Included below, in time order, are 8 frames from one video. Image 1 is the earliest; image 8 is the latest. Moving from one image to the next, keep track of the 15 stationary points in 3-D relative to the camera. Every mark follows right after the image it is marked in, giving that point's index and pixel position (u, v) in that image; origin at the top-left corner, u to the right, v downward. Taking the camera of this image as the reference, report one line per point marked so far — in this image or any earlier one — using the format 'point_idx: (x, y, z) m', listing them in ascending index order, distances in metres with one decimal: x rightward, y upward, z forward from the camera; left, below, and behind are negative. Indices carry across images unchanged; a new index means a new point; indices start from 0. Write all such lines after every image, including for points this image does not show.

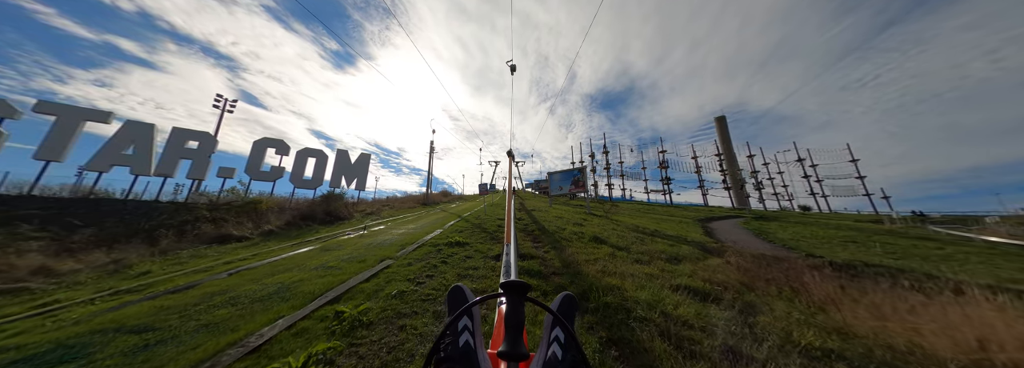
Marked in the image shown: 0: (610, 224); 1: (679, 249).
0: (+6.5, -2.7, +13.7) m
1: (+7.1, -2.8, +8.7) m
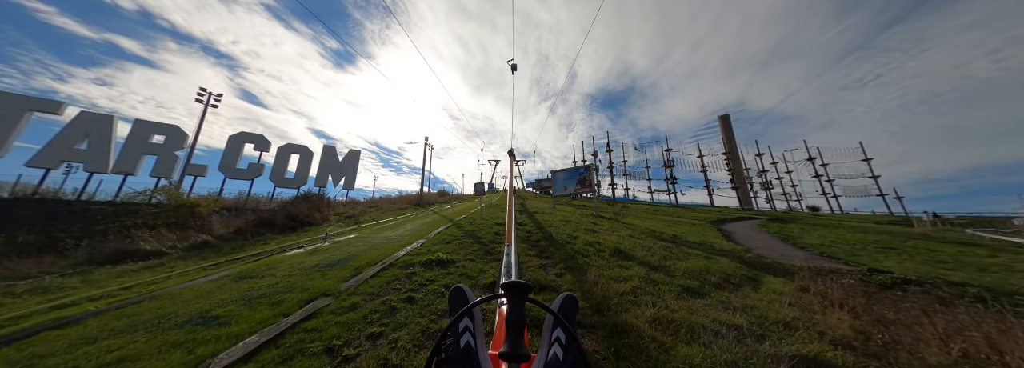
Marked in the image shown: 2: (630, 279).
0: (+6.5, -2.7, +11.9) m
1: (+7.1, -2.8, +6.9) m
2: (+2.7, -2.1, +4.5) m
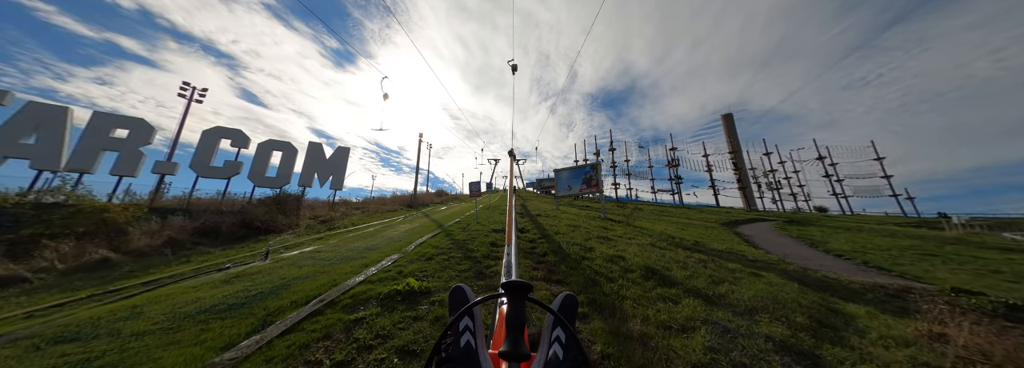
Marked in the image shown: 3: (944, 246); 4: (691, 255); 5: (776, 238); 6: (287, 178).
0: (+6.5, -2.7, +10.4) m
1: (+7.1, -2.7, +5.4) m
2: (+2.7, -2.1, +2.9) m
3: (+36.5, -5.2, +17.0) m
4: (+6.6, -2.6, +7.4) m
5: (+23.6, -4.9, +17.8) m
6: (-20.5, +0.5, +18.3) m
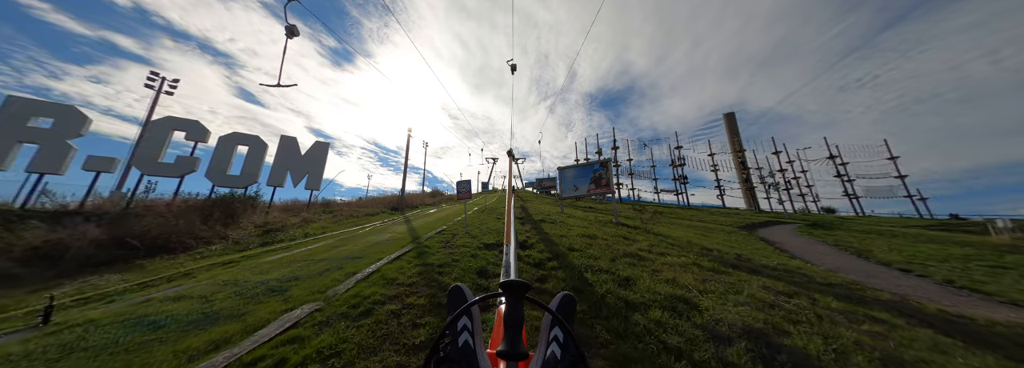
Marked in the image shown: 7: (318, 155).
0: (+6.4, -2.6, +8.2) m
1: (+7.1, -2.7, +3.2) m
2: (+2.6, -2.1, +0.7) m
3: (+36.4, -5.2, +14.9) m
4: (+6.5, -2.6, +5.2) m
5: (+23.5, -4.9, +15.6) m
6: (-20.6, +0.6, +16.0) m
7: (-18.1, +2.7, +18.5) m
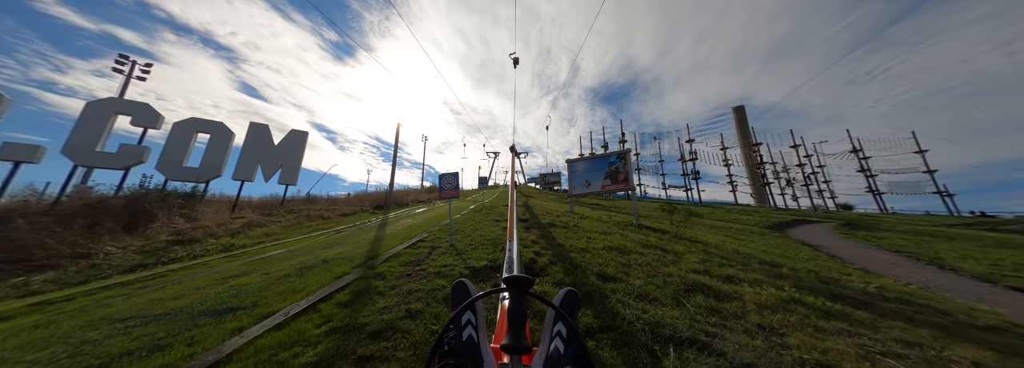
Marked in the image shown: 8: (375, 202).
0: (+6.5, -2.5, +5.9) m
1: (+7.1, -2.7, +0.9) m
2: (+2.6, -2.1, -1.6) m
3: (+36.5, -4.9, +12.3) m
4: (+6.5, -2.5, +2.9) m
5: (+23.6, -4.6, +13.2) m
6: (-20.4, +1.0, +13.9) m
7: (-17.9, +3.1, +16.3) m
8: (-12.9, -1.6, +19.3) m
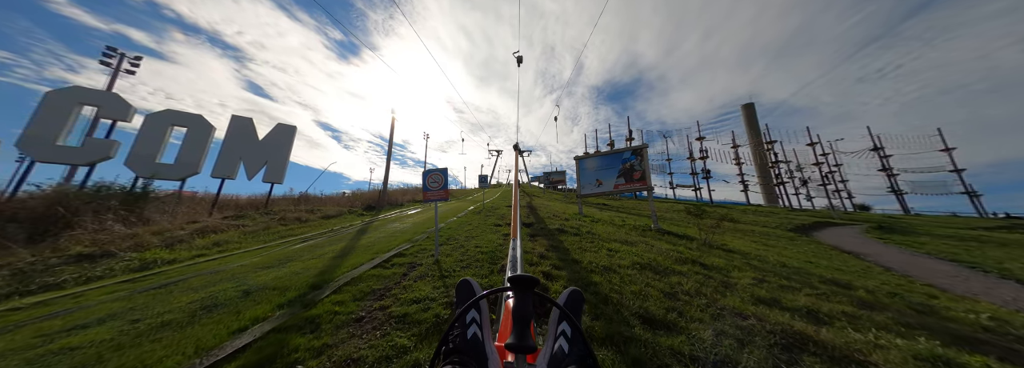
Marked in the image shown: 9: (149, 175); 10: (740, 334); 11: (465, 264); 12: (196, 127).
0: (+6.6, -2.5, +4.5) m
1: (+7.1, -2.7, -0.6) m
2: (+2.6, -2.1, -2.9) m
3: (+36.7, -5.0, +10.5) m
4: (+6.6, -2.5, +1.4) m
5: (+23.8, -4.6, +11.6) m
6: (-20.3, +1.2, +12.8) m
7: (-17.7, +3.3, +15.2) m
8: (-12.6, -1.4, +18.1) m
9: (-21.6, +0.6, +11.9) m
10: (+3.2, -2.1, +2.9) m
11: (-1.1, -2.0, +5.1) m
12: (-20.7, +3.7, +13.1) m
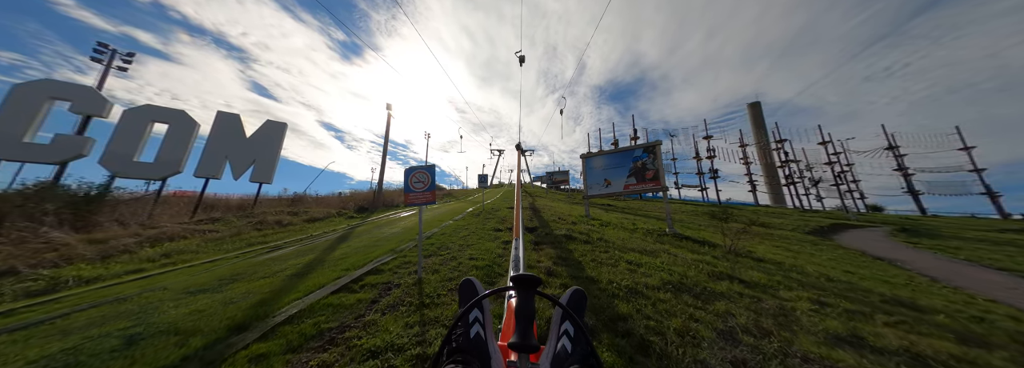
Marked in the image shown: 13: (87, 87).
0: (+6.6, -2.5, +3.5) m
1: (+7.0, -2.7, -1.5) m
2: (+2.5, -2.1, -3.9) m
3: (+36.7, -5.0, +9.3) m
4: (+6.6, -2.5, +0.5) m
5: (+23.9, -4.6, +10.5) m
6: (-20.2, +1.2, +12.0) m
7: (-17.6, +3.3, +14.4) m
8: (-12.5, -1.4, +17.3) m
9: (-21.5, +0.6, +11.1) m
10: (+3.2, -2.1, +1.9) m
11: (-1.0, -2.0, +4.2) m
12: (-20.6, +3.7, +12.4) m
13: (-24.1, +5.4, +10.9) m
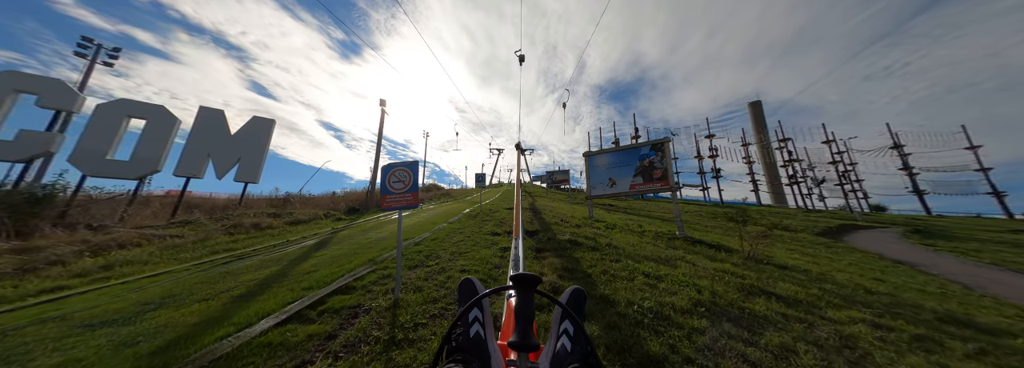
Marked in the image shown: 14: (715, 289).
0: (+6.6, -2.5, +2.8) m
1: (+7.0, -2.7, -2.2) m
2: (+2.5, -2.1, -4.6) m
3: (+36.7, -5.0, +8.7) m
4: (+6.5, -2.5, -0.2) m
5: (+23.8, -4.6, +9.8) m
6: (-20.2, +1.2, +11.3) m
7: (-17.6, +3.3, +13.7) m
8: (-12.5, -1.4, +16.6) m
9: (-21.5, +0.6, +10.4) m
10: (+3.2, -2.1, +1.2) m
11: (-1.1, -2.0, +3.5) m
12: (-20.6, +3.7, +11.6) m
13: (-24.2, +5.4, +10.2) m
14: (+4.1, -2.1, +4.0) m
